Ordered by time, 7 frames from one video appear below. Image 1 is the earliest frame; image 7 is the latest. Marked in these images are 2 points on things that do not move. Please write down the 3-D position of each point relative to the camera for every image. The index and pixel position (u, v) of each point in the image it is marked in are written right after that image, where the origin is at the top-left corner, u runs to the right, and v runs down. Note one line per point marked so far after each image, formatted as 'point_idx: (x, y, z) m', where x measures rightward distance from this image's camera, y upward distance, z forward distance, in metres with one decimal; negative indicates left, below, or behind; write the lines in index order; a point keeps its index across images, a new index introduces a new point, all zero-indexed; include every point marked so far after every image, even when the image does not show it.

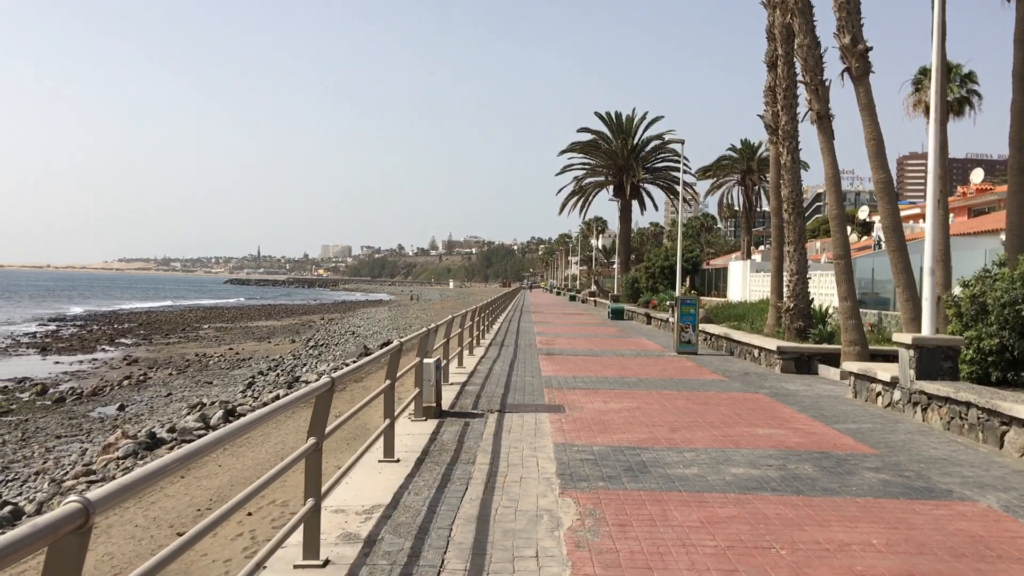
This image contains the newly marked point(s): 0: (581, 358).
0: (+1.2, -1.2, +16.9) m
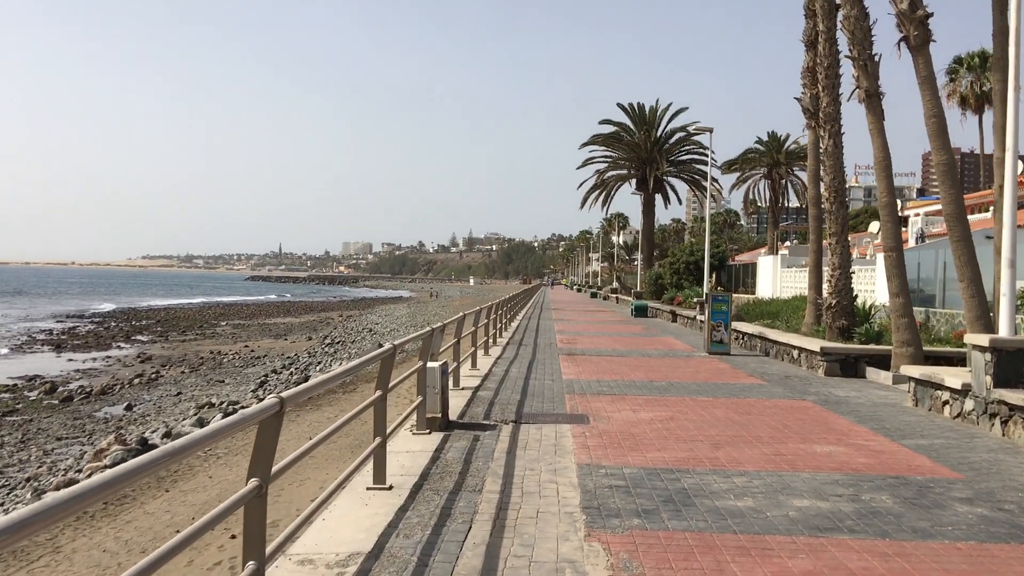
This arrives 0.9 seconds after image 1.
0: (+1.5, -1.2, +15.7) m
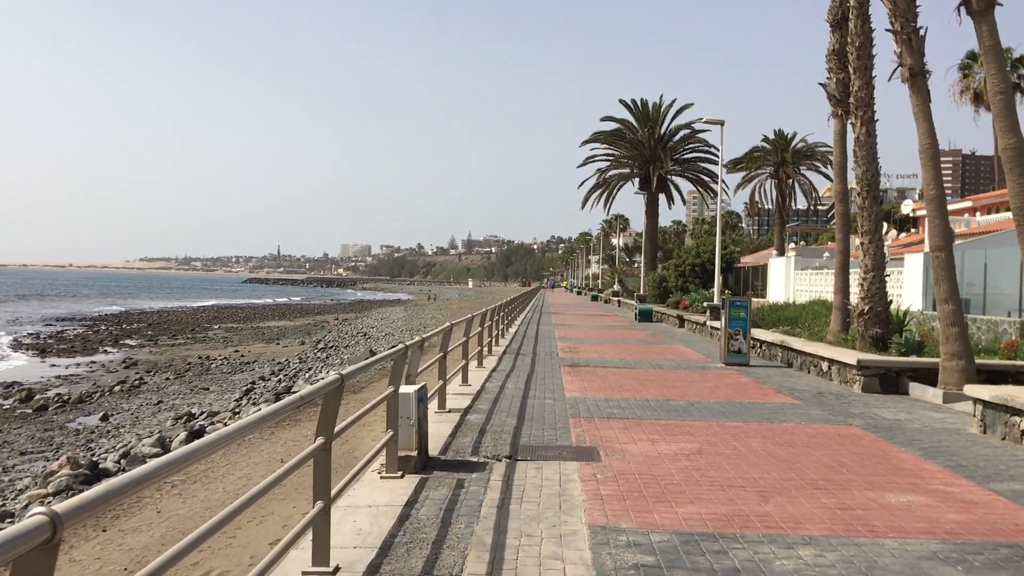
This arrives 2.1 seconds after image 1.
0: (+1.5, -1.2, +14.1) m
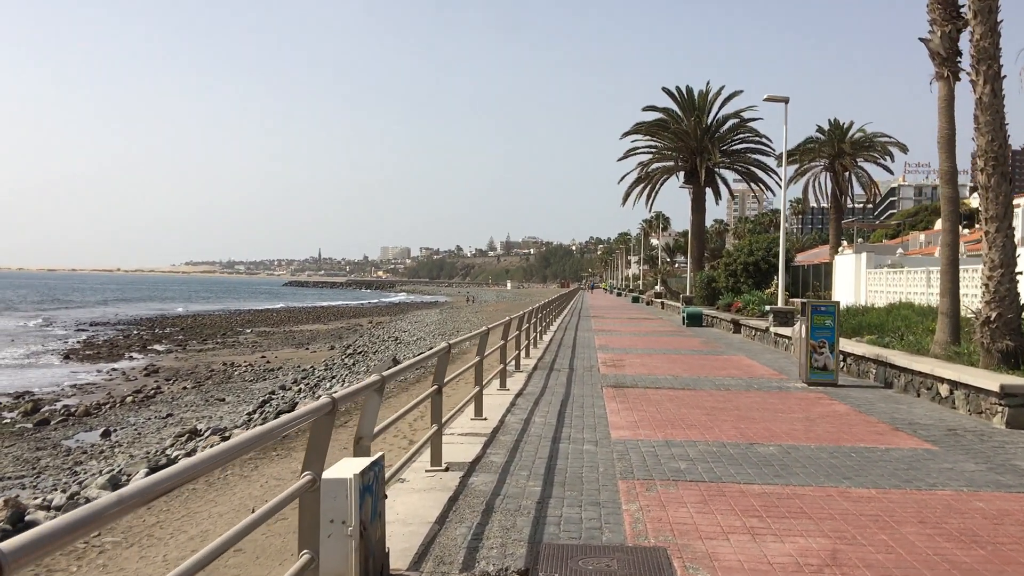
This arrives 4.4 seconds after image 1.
0: (+1.8, -1.3, +11.3) m
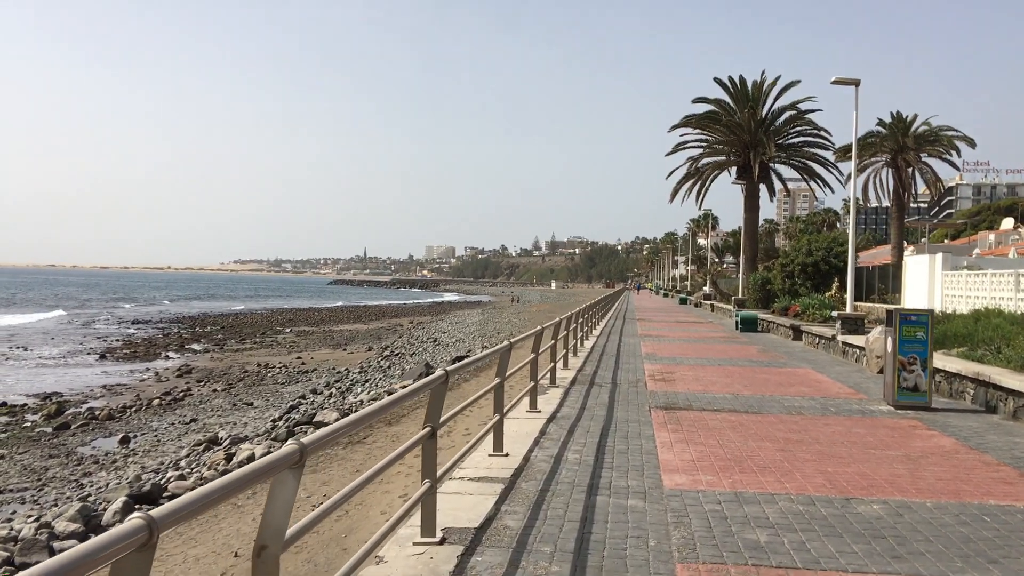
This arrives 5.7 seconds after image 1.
0: (+2.1, -1.3, +9.5) m
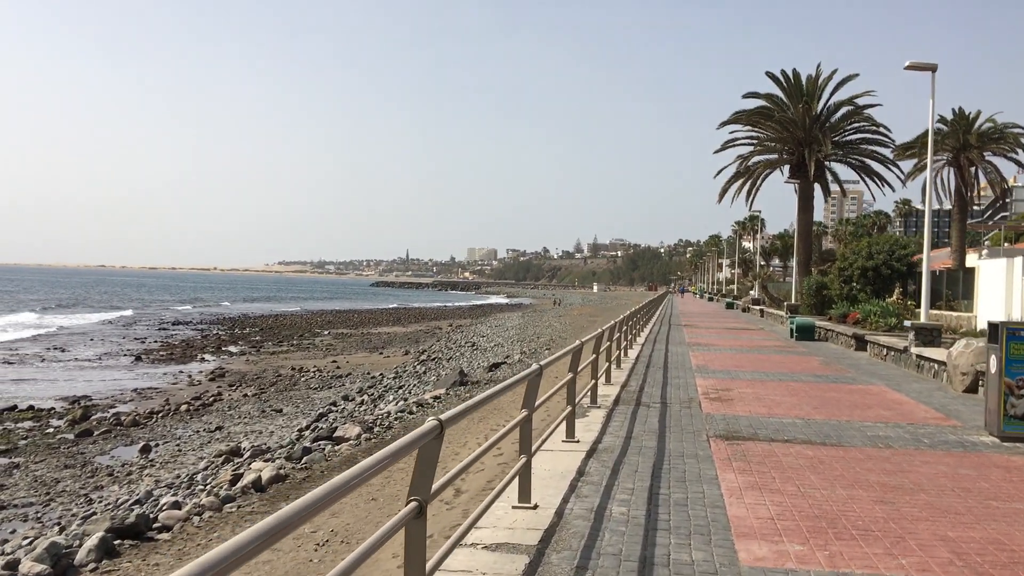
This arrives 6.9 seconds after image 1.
0: (+2.4, -1.4, +7.9) m
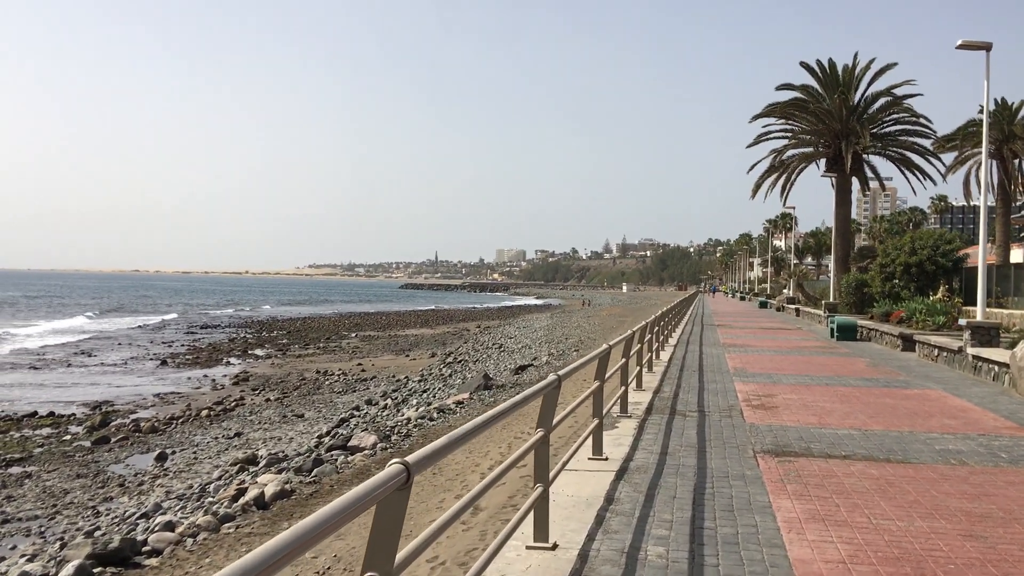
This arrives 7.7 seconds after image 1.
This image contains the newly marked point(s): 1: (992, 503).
0: (+2.5, -1.3, +6.8) m
1: (+3.1, -1.4, +6.2) m
